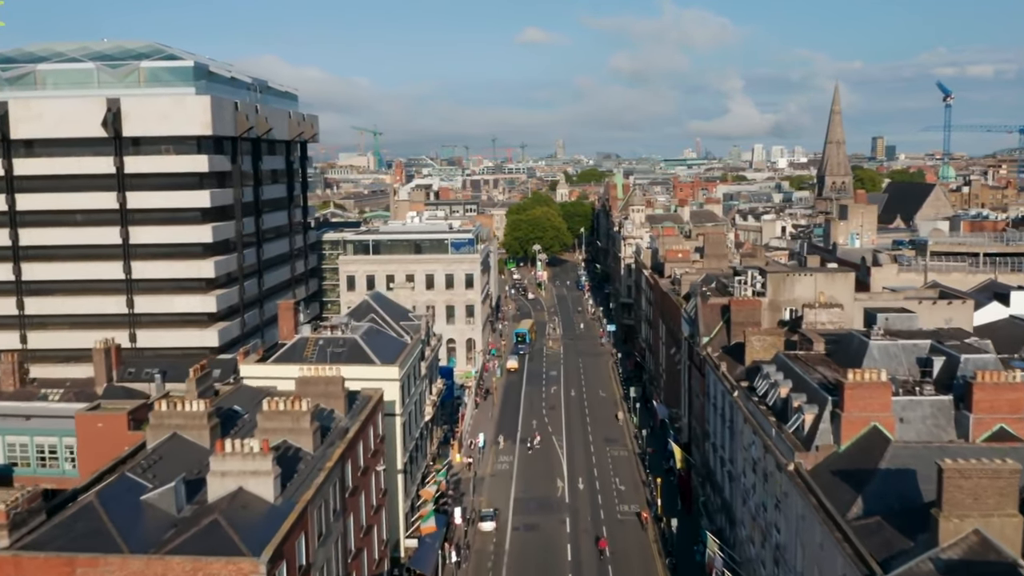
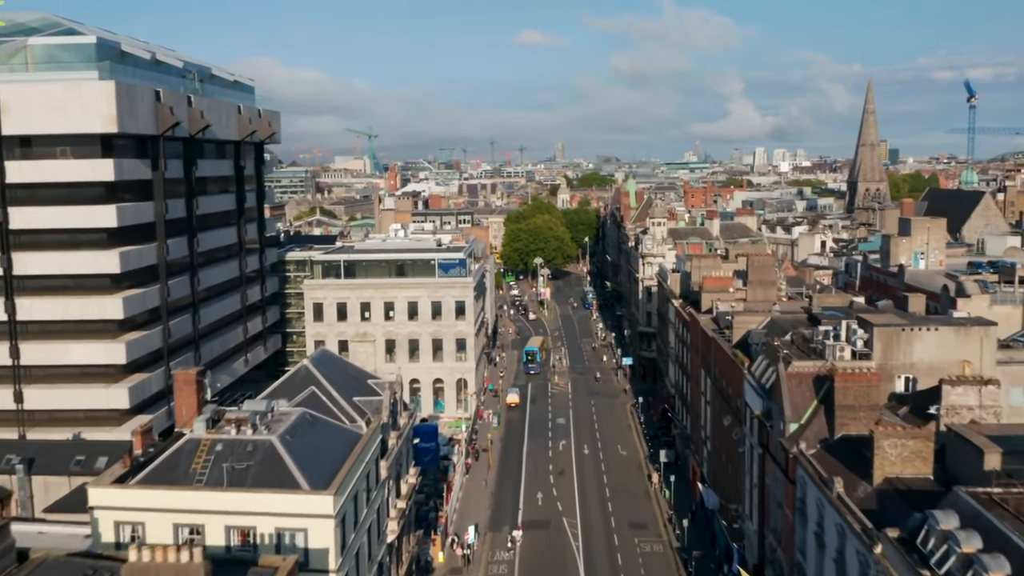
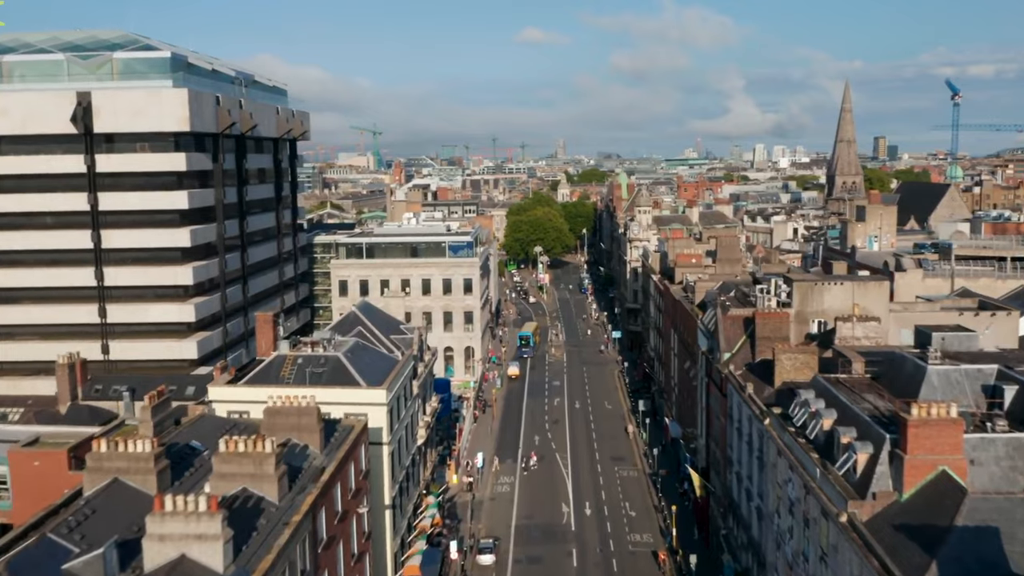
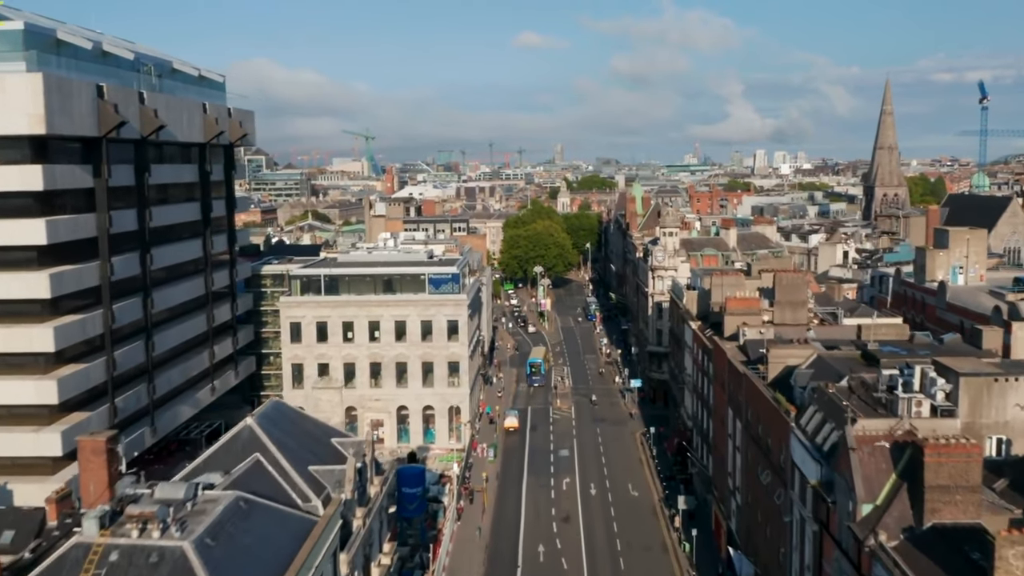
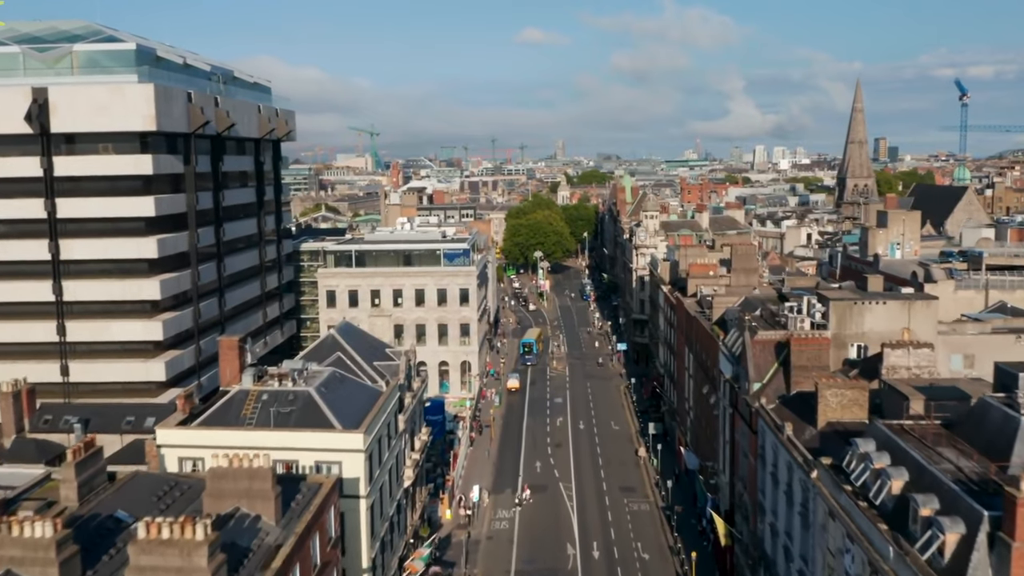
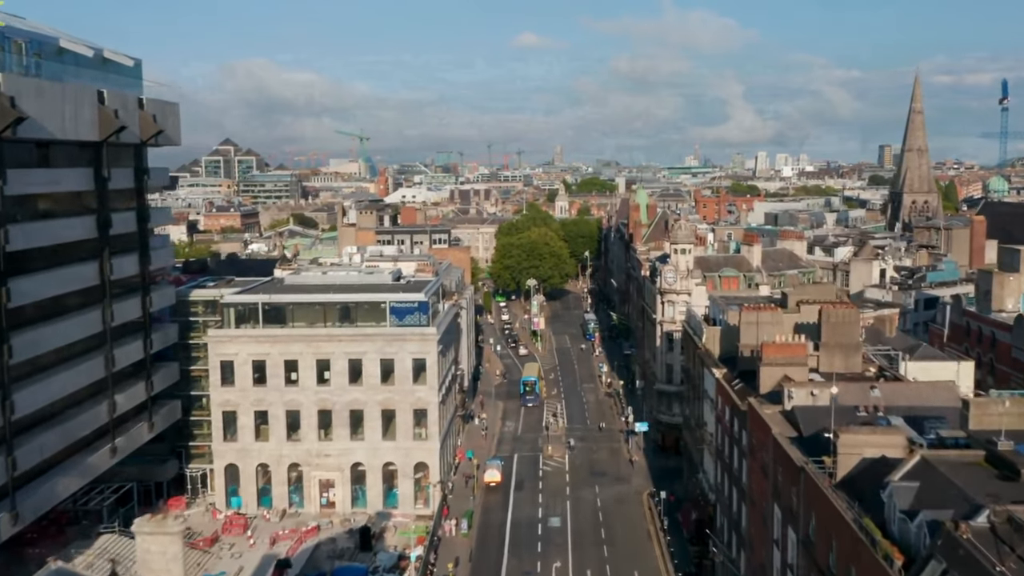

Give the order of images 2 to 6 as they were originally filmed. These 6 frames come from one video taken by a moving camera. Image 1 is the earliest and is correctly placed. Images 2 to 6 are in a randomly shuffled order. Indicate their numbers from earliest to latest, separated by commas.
3, 5, 2, 4, 6
